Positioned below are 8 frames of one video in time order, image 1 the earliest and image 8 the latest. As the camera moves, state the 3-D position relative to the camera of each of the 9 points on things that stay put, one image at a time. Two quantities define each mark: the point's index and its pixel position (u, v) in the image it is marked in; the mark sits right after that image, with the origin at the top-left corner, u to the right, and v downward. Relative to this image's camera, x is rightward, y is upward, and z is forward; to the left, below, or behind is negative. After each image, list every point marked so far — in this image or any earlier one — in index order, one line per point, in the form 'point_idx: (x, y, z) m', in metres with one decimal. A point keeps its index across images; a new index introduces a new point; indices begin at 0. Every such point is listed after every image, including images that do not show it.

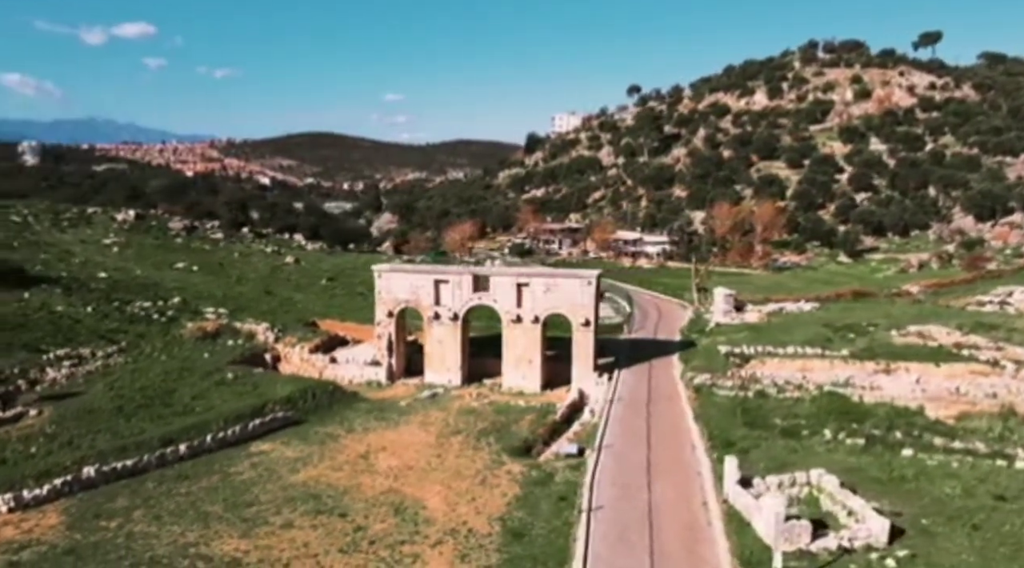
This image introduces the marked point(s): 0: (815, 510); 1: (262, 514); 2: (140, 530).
0: (+7.2, -5.4, +18.5) m
1: (-6.2, -5.7, +19.2) m
2: (-8.9, -5.8, +18.6) m
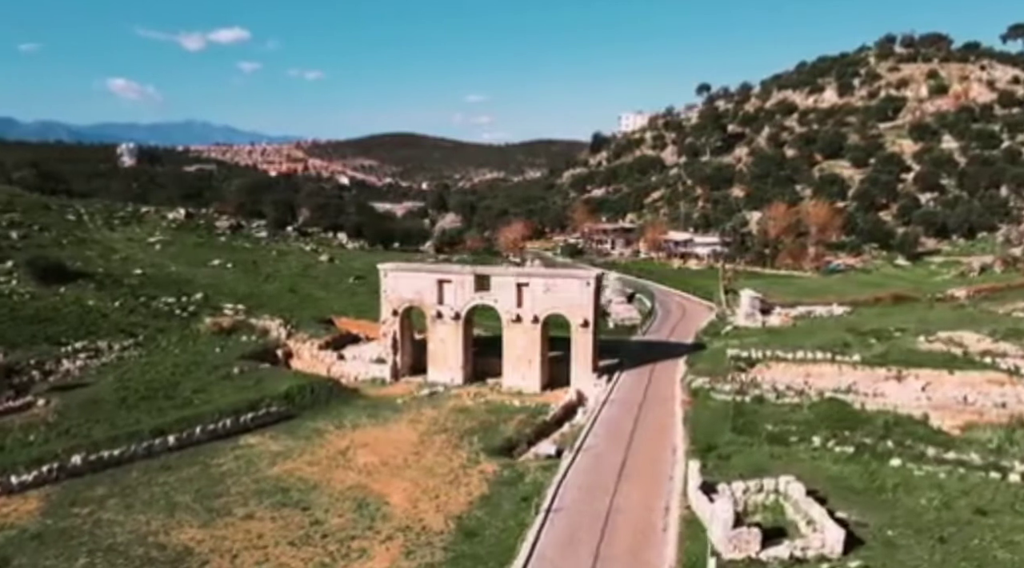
0: (+6.1, -5.5, +17.9) m
1: (-7.2, -5.6, +19.6) m
2: (-9.9, -5.7, +19.1) m
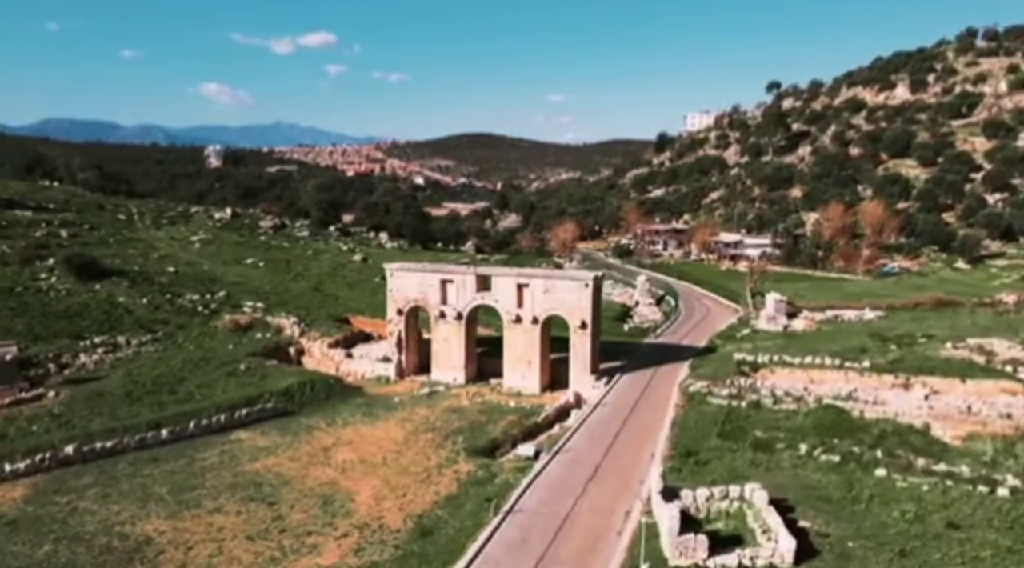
0: (+5.1, -5.5, +17.4) m
1: (-8.1, -5.6, +20.1) m
2: (-10.9, -5.6, +19.8) m
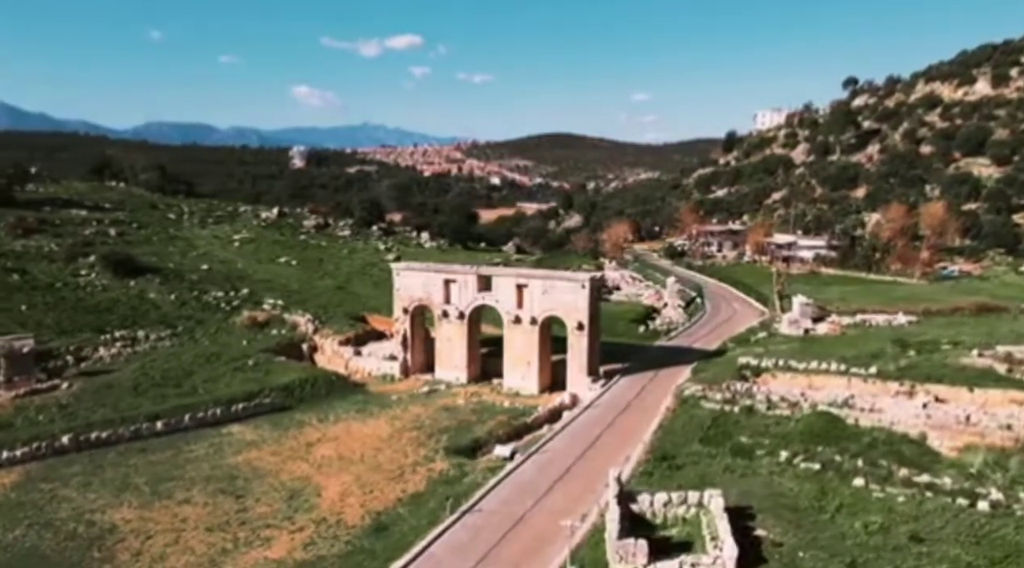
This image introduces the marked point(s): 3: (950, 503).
0: (+3.9, -5.5, +17.1) m
1: (-9.1, -5.5, +20.6) m
2: (-11.8, -5.5, +20.6) m
3: (+10.6, -5.3, +18.7) m
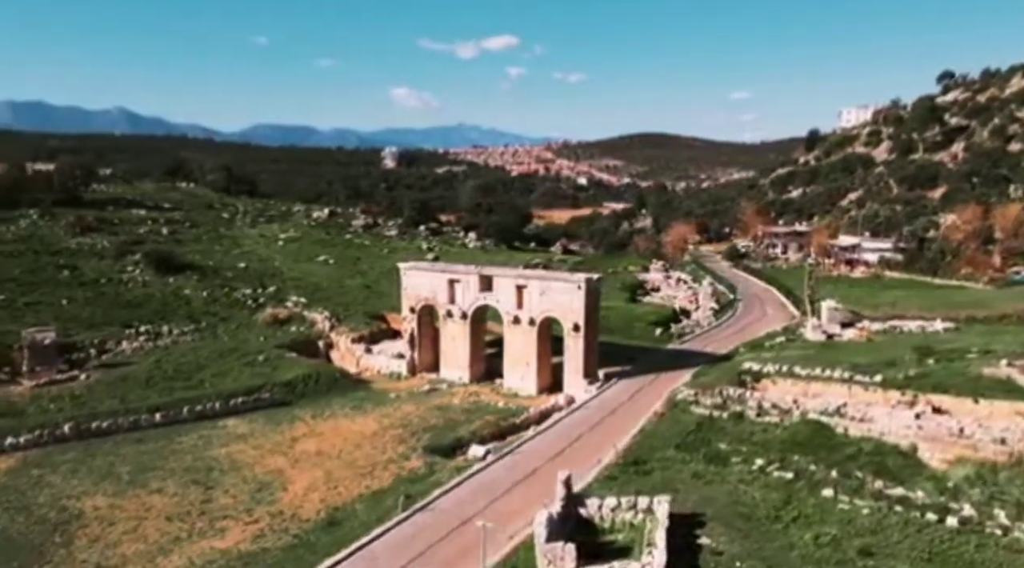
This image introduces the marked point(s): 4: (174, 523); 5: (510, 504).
0: (+2.6, -5.6, +16.9) m
1: (-10.1, -5.4, +21.5) m
2: (-12.8, -5.4, +21.6) m
3: (+9.4, -5.5, +17.9) m
4: (-8.1, -5.7, +18.4) m
5: (0.0, -5.5, +19.1) m
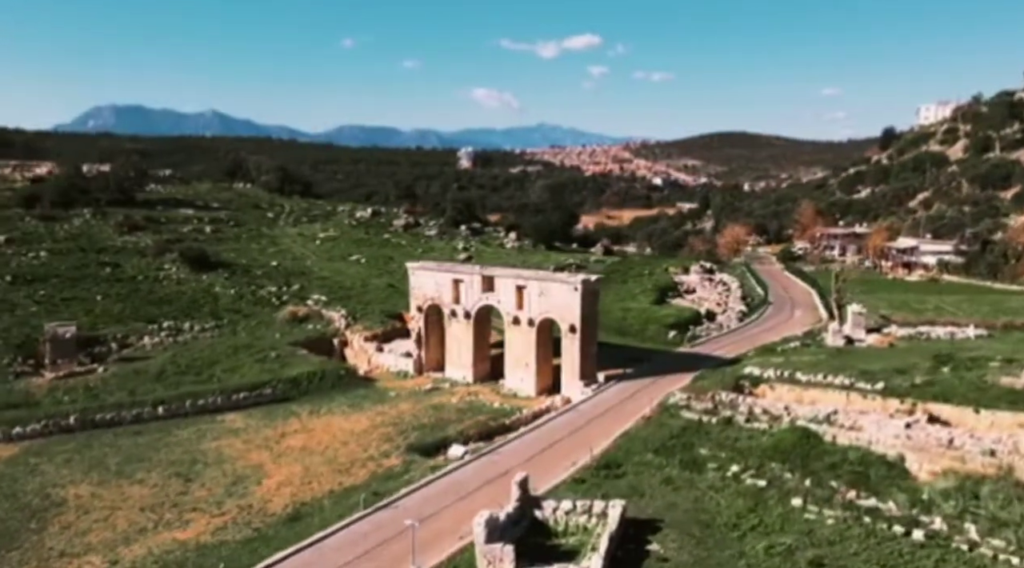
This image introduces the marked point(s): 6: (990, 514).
0: (+1.5, -5.7, +16.8) m
1: (-10.9, -5.4, +22.3) m
2: (-13.6, -5.3, +22.6) m
3: (+8.3, -5.6, +17.4) m
4: (-9.1, -5.7, +19.1) m
5: (-1.0, -5.5, +19.2) m
6: (+11.1, -5.3, +17.8) m
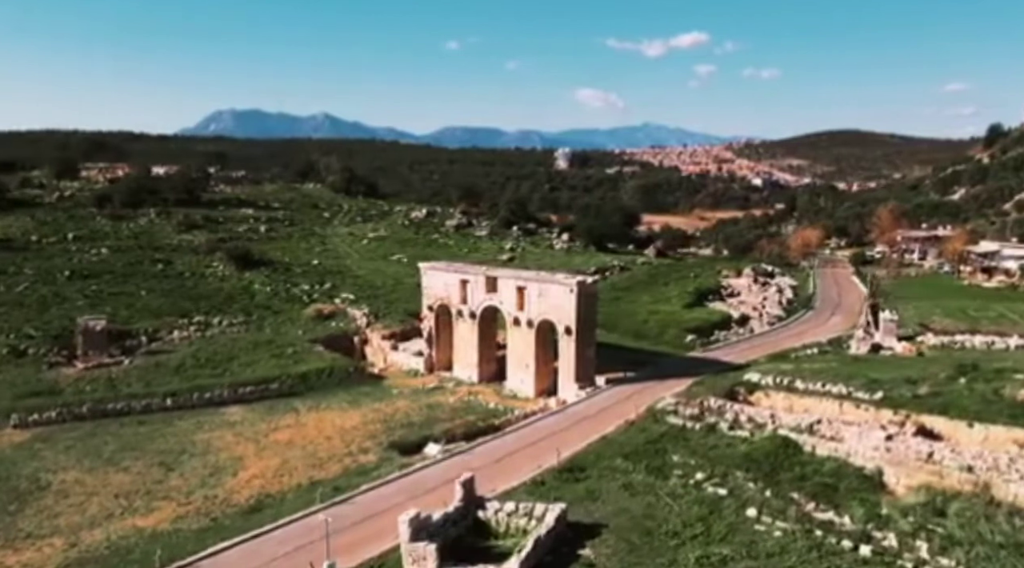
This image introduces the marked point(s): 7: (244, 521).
0: (0.0, -5.7, +17.0) m
1: (-11.8, -5.3, +23.5) m
2: (-14.4, -5.2, +24.1) m
3: (+6.9, -5.7, +16.9) m
4: (-10.3, -5.6, +20.2) m
5: (-2.2, -5.6, +19.6) m
6: (+9.7, -5.5, +17.1) m
7: (-6.3, -5.8, +18.7) m
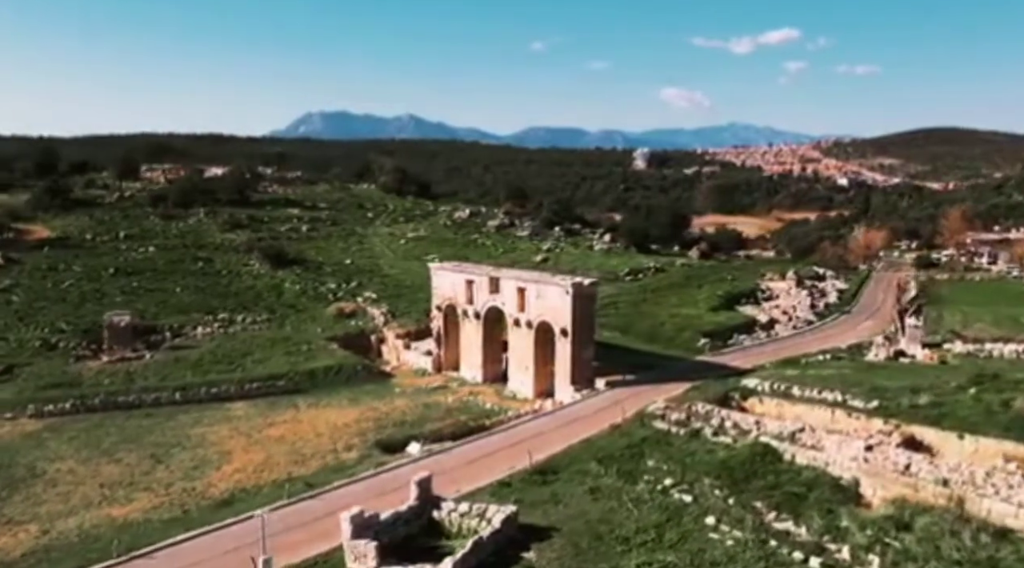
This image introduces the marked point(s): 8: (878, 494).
0: (-1.2, -5.8, +17.2) m
1: (-12.4, -5.3, +24.6) m
2: (-15.0, -5.2, +25.4) m
3: (+5.7, -5.9, +16.6) m
4: (-11.2, -5.6, +21.2) m
5: (-3.2, -5.6, +20.0) m
6: (+8.5, -5.7, +16.6) m
7: (-7.3, -5.8, +19.4) m
8: (+9.7, -5.6, +20.3) m
